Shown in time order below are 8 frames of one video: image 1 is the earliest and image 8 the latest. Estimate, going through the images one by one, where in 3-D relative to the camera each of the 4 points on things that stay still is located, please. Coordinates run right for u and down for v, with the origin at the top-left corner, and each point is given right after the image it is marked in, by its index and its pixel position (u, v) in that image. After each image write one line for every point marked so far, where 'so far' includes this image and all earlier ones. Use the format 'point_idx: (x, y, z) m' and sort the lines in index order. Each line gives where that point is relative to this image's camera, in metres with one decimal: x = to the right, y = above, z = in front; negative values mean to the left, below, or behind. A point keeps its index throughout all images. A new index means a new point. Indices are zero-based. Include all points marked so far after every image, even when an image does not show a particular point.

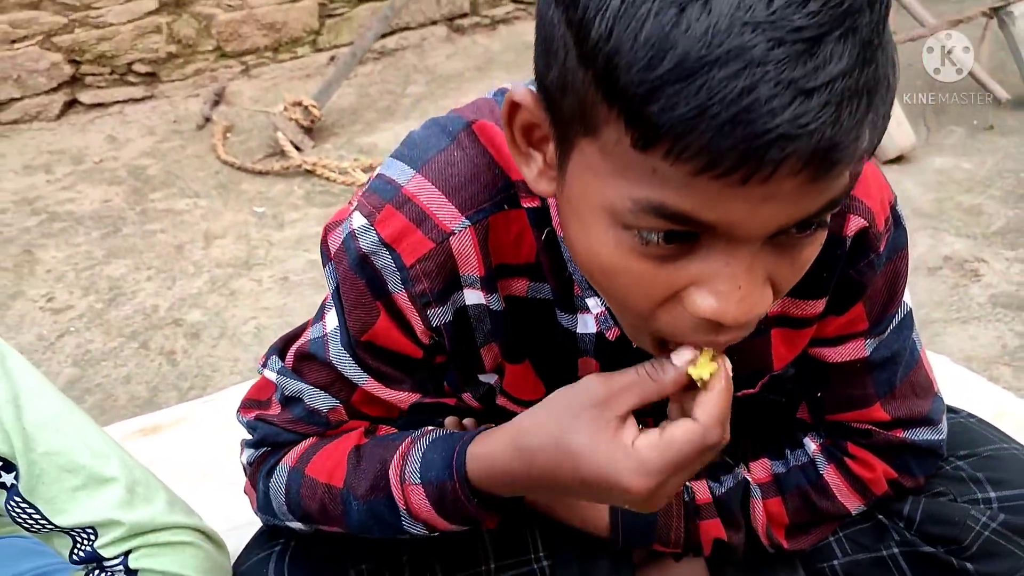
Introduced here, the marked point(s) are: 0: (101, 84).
0: (-1.2, +0.6, +2.7) m
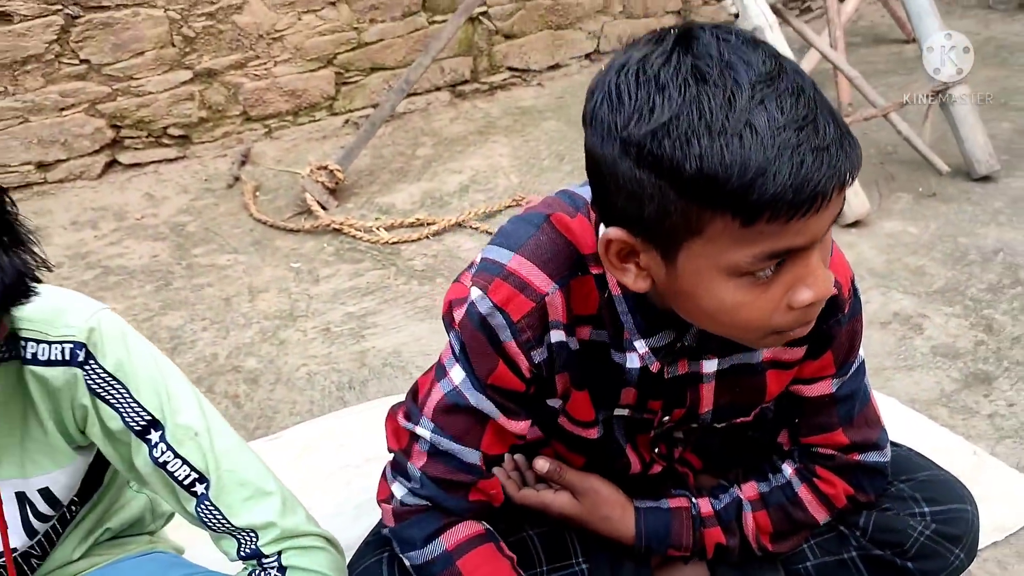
0: (-1.2, +0.5, +2.9) m
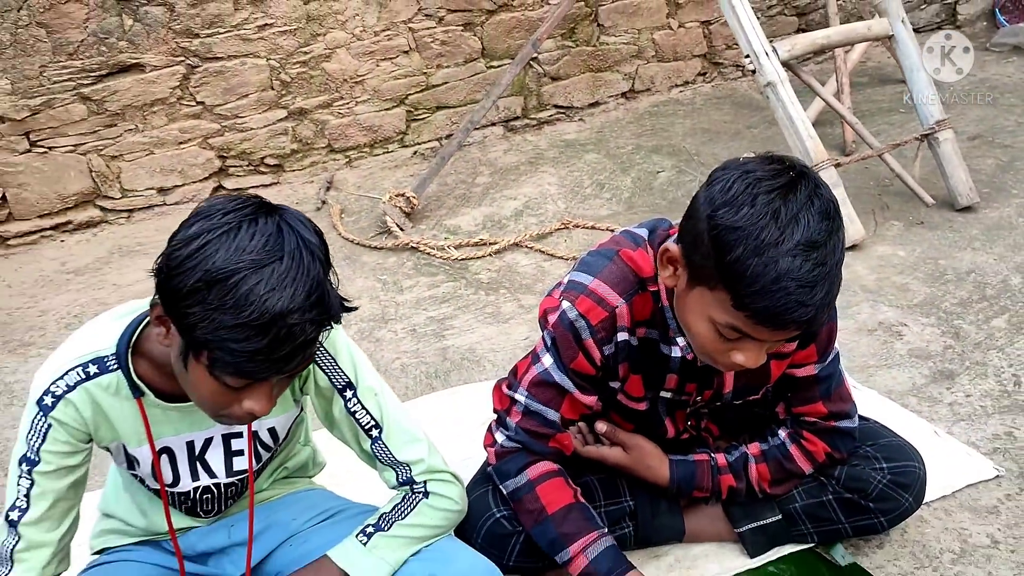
0: (-1.0, +0.4, +3.4) m
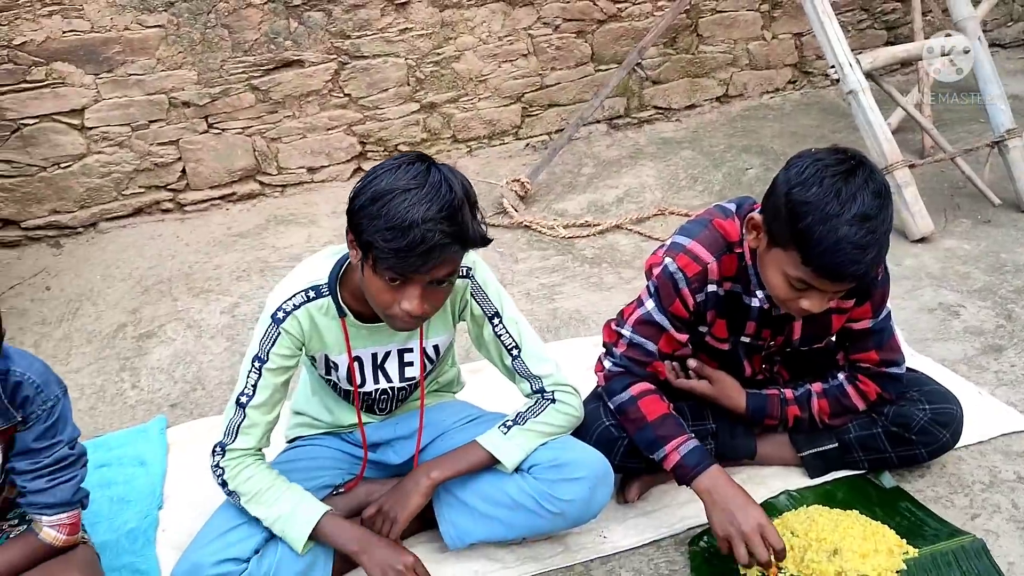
0: (-0.6, +0.6, +3.9) m
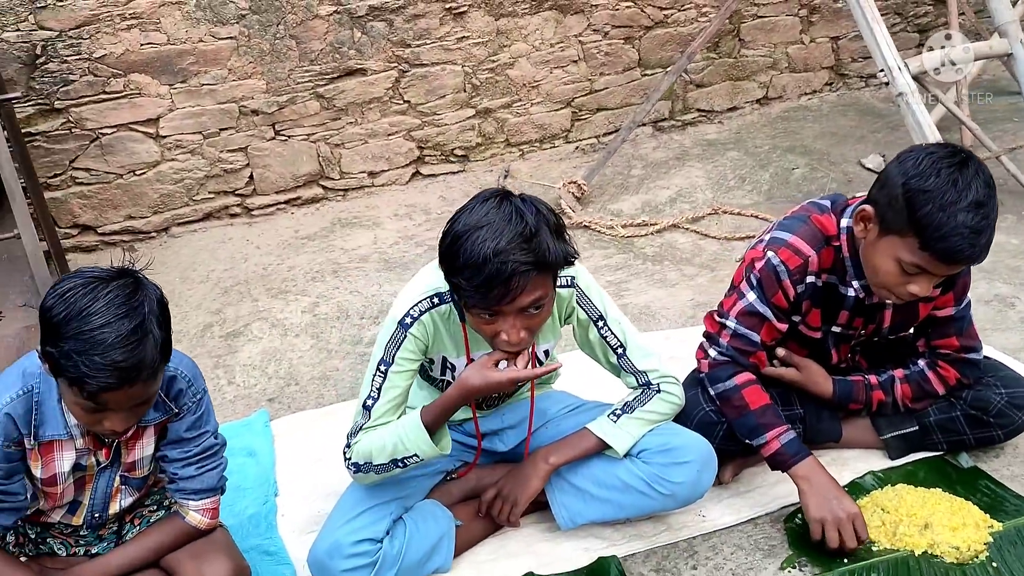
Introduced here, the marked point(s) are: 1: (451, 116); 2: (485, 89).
0: (-0.3, +0.6, +4.1) m
1: (-0.3, +0.8, +4.0) m
2: (-0.1, +0.9, +4.0) m
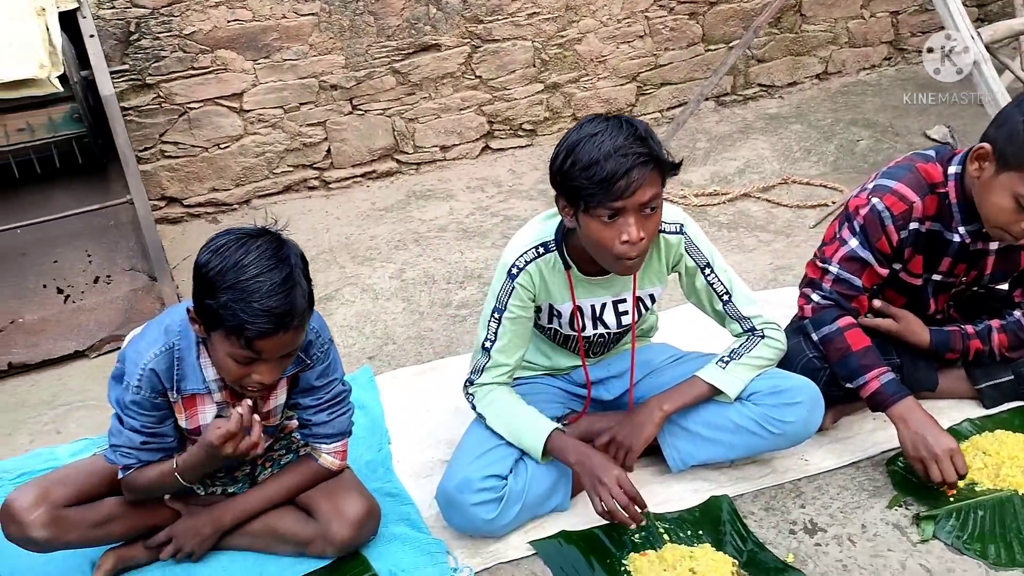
0: (0.0, +0.7, +4.2) m
1: (0.0, +0.9, +4.1) m
2: (+0.2, +1.0, +4.1) m
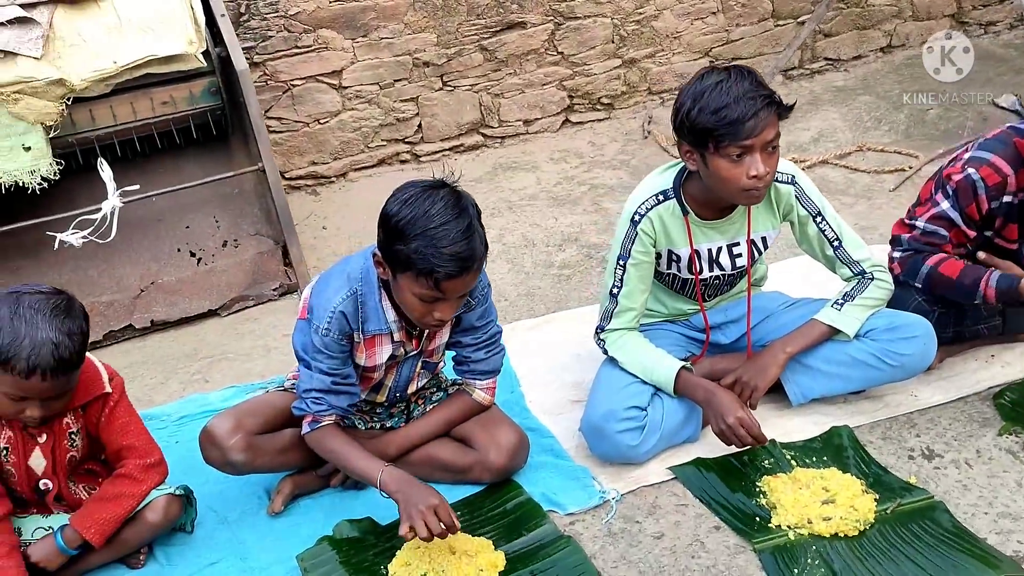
0: (+0.3, +0.8, +4.3) m
1: (+0.4, +1.0, +4.3) m
2: (+0.6, +1.2, +4.3) m
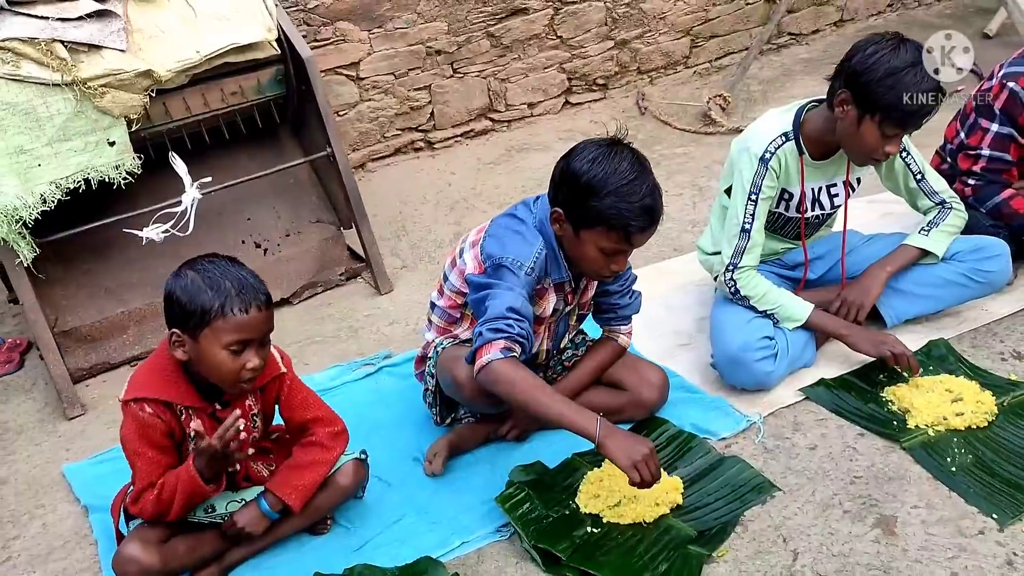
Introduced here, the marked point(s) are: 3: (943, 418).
0: (+0.3, +1.0, +4.5) m
1: (+0.4, +1.2, +4.5) m
2: (+0.5, +1.3, +4.5) m
3: (+1.1, -0.3, +2.2) m
